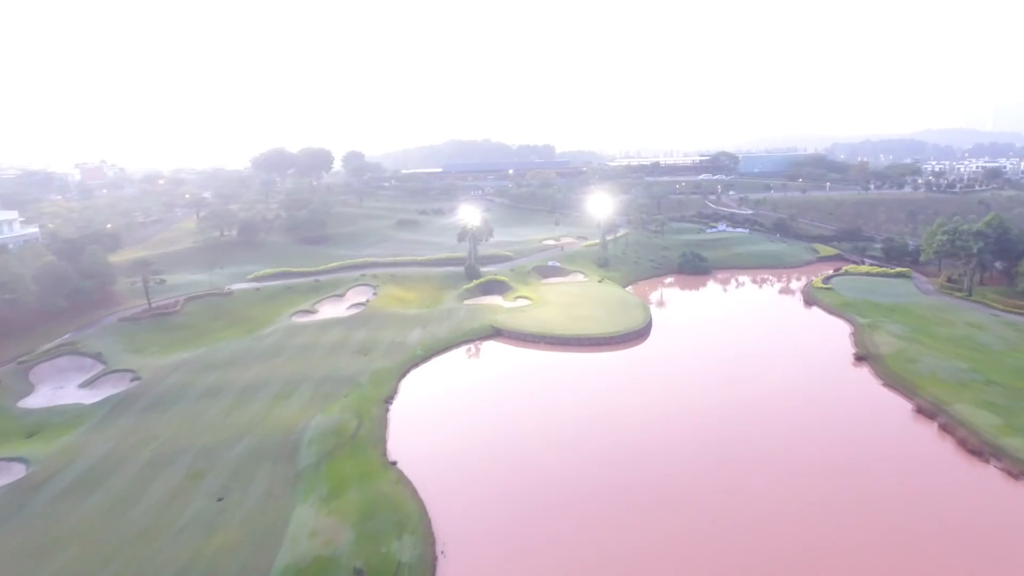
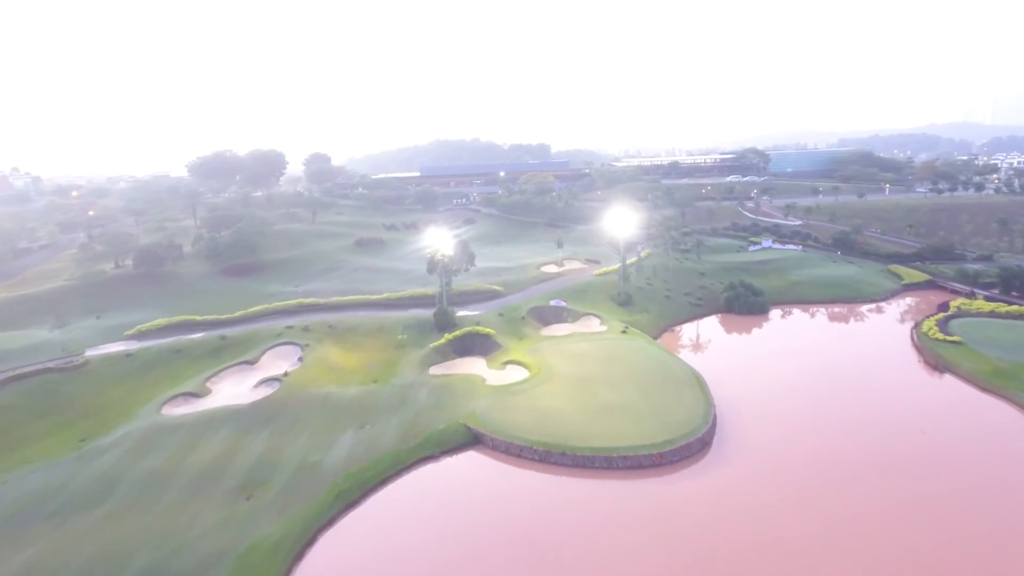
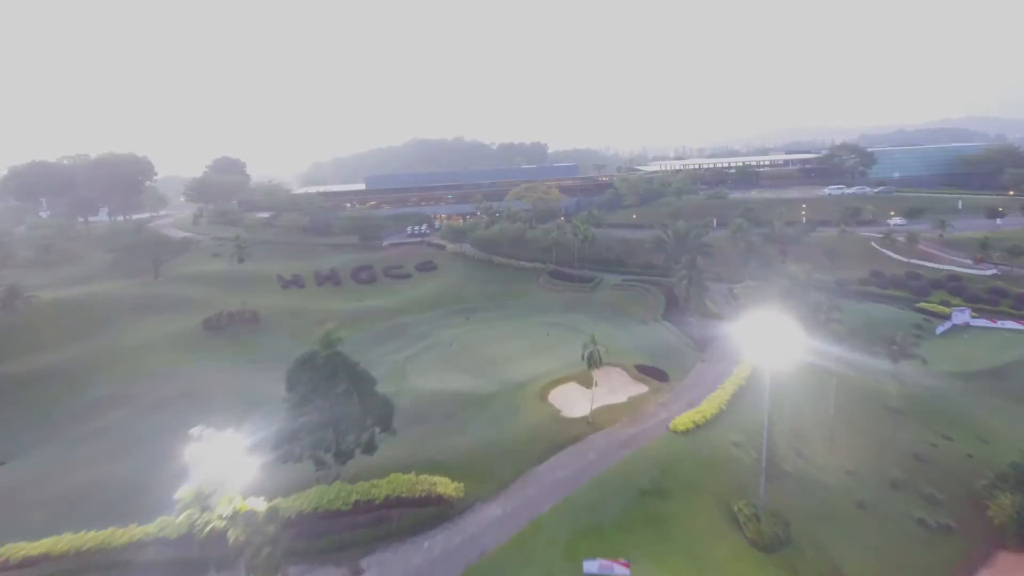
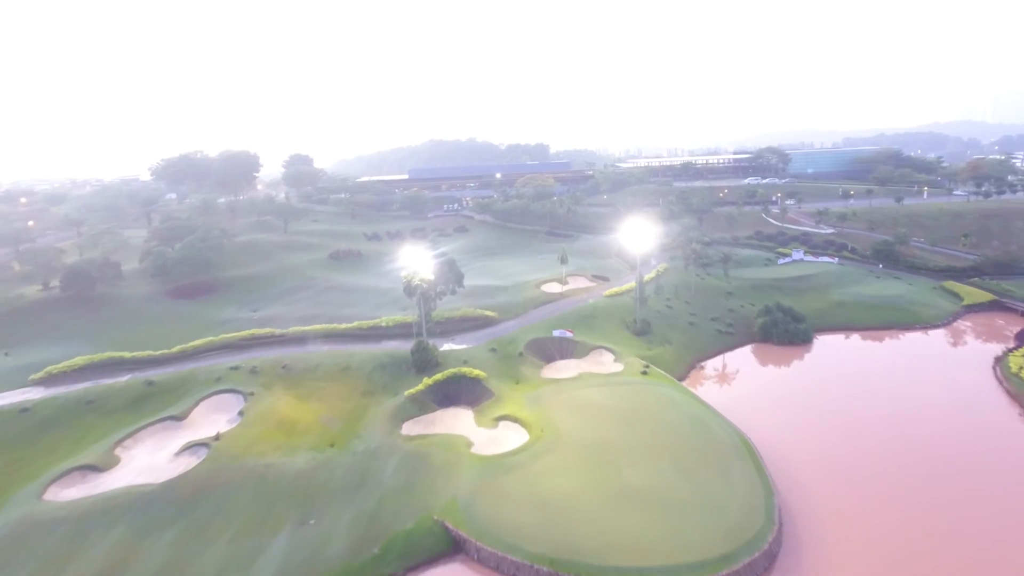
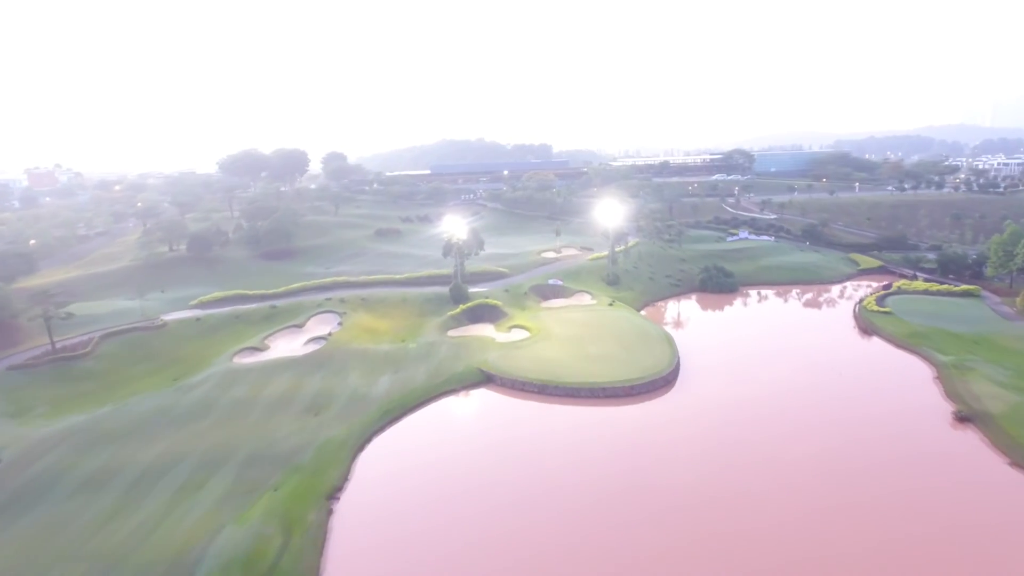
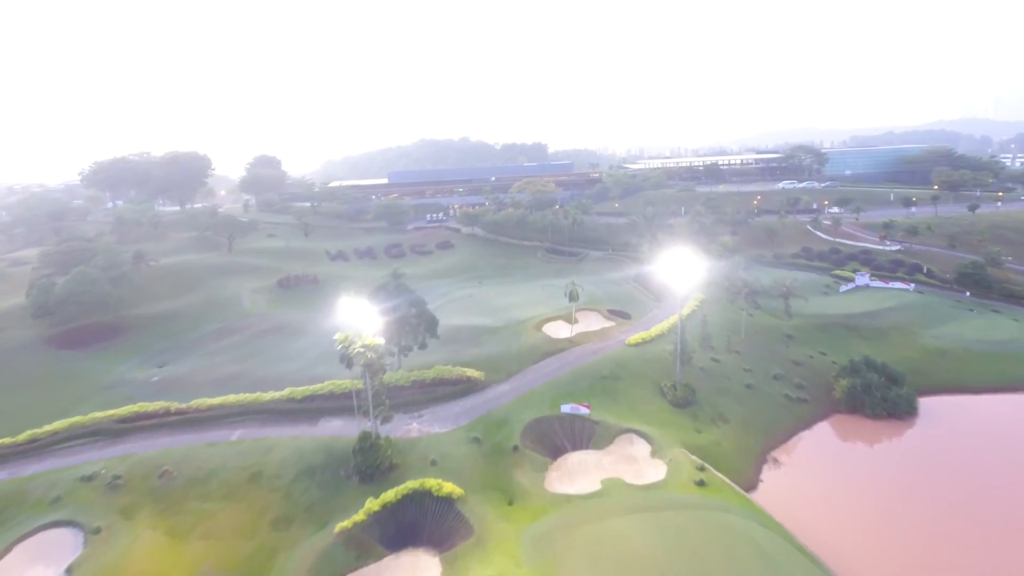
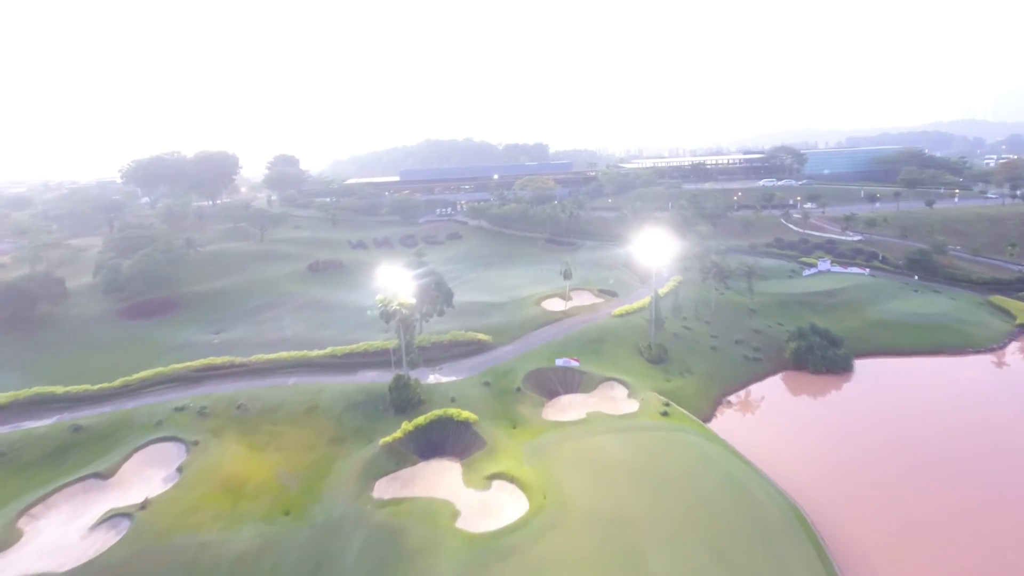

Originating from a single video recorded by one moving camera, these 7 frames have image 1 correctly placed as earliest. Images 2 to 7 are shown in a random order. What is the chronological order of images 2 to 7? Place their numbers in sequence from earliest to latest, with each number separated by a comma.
5, 2, 4, 7, 6, 3
